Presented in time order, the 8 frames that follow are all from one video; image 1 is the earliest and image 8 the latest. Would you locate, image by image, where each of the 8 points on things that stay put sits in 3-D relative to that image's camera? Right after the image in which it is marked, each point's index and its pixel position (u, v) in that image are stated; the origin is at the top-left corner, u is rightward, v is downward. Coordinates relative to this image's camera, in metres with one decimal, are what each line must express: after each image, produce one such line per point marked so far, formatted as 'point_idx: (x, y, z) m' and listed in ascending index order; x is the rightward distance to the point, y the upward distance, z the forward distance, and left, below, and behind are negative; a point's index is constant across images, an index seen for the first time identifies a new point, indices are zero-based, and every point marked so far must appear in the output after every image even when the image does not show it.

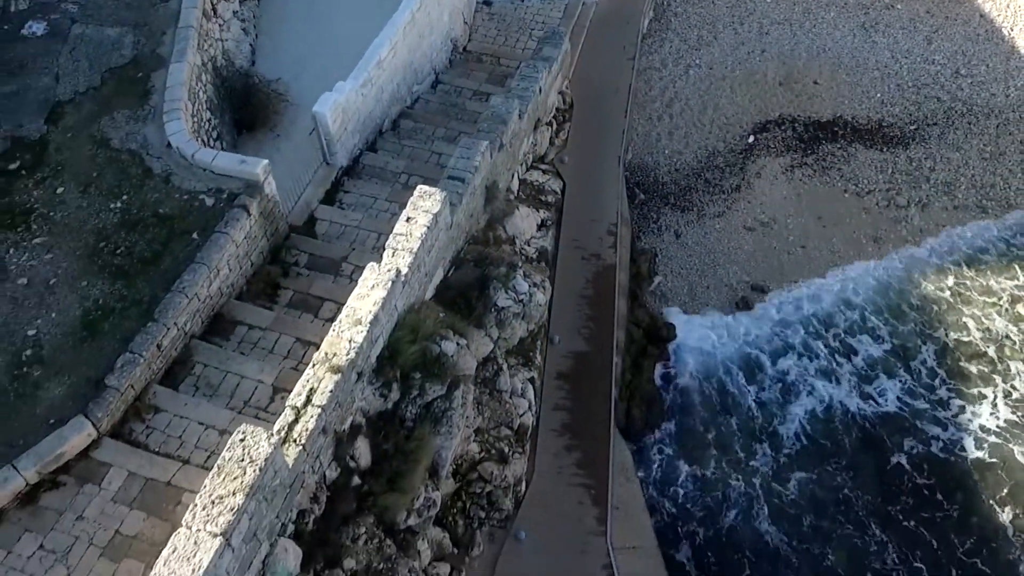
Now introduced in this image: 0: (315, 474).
0: (-1.4, -1.3, +7.7) m
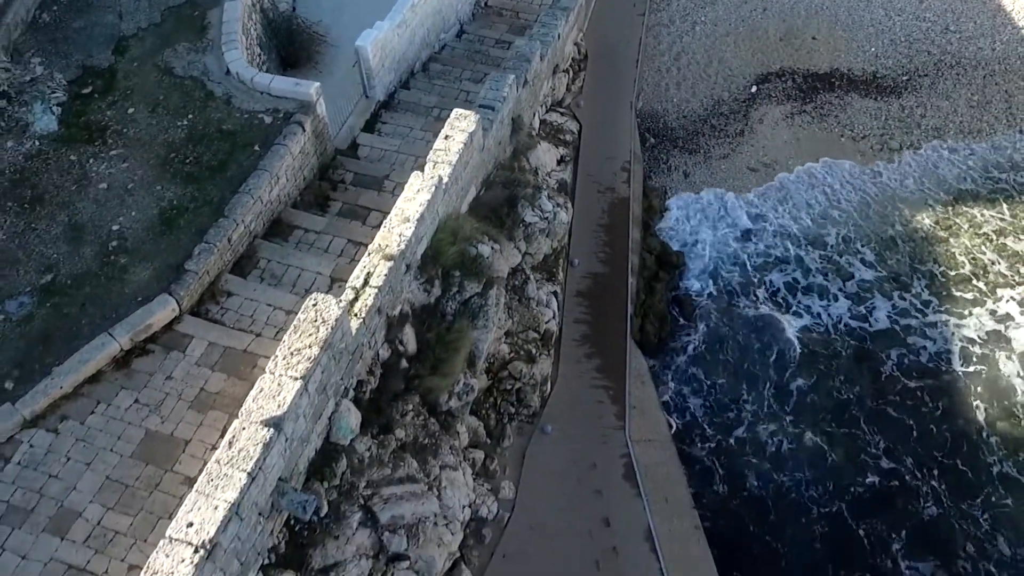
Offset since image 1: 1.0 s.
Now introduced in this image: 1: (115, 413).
0: (-1.1, -0.5, +8.7) m
1: (-2.8, -0.9, +7.7) m
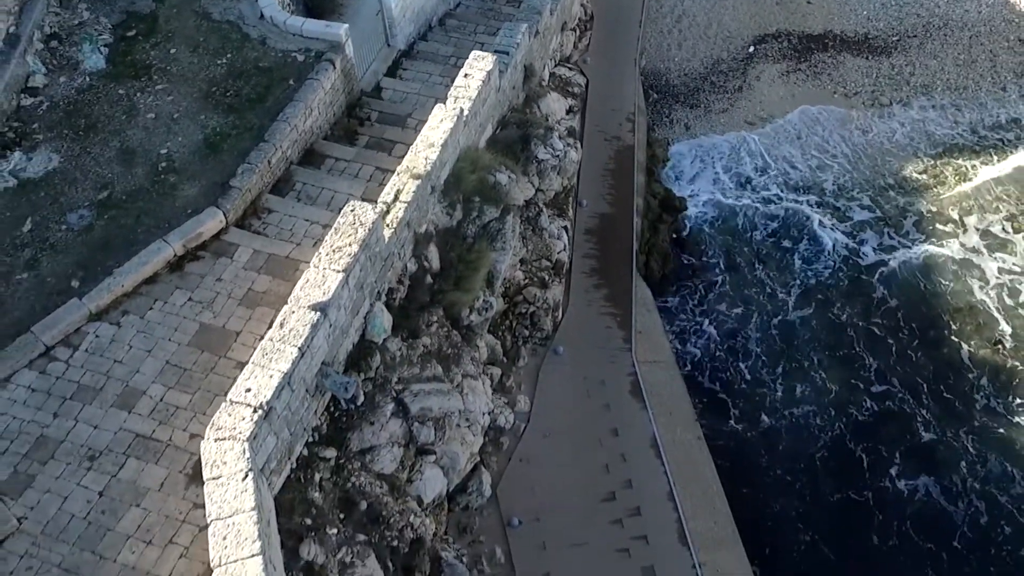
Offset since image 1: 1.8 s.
0: (-1.0, +0.2, +9.4) m
1: (-2.7, -0.2, +8.5) m
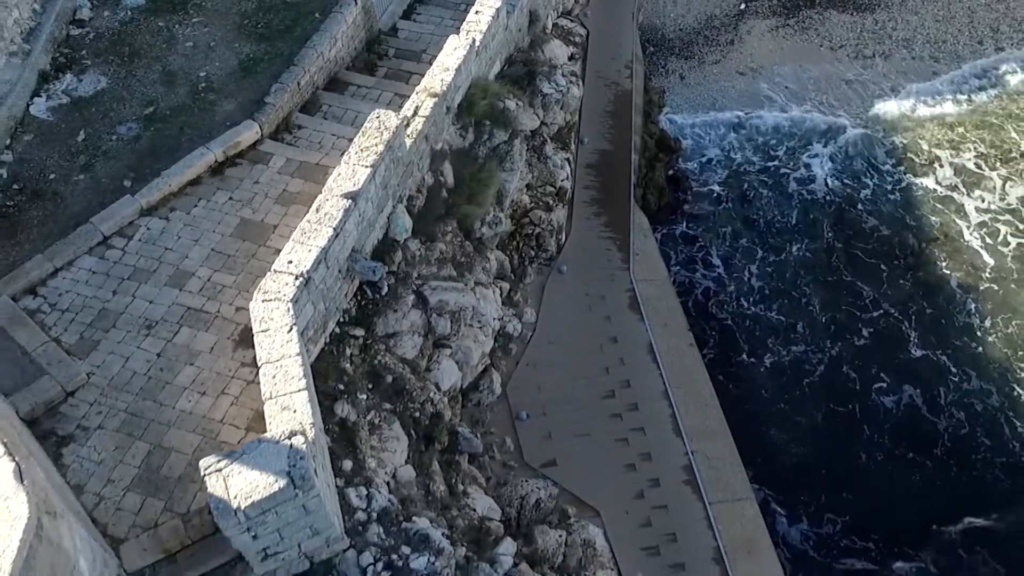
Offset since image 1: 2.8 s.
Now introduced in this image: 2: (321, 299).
0: (-0.9, +1.1, +10.4) m
1: (-2.6, +0.7, +9.4) m
2: (-1.5, -0.1, +8.5) m
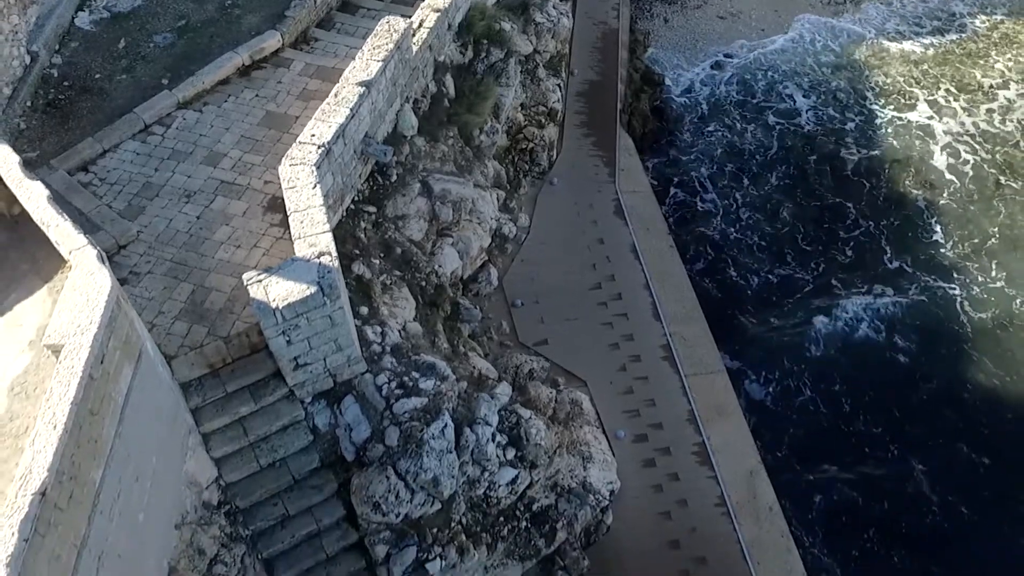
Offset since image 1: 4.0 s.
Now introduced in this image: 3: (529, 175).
0: (-0.9, +2.2, +11.5) m
1: (-2.6, +1.8, +10.6) m
2: (-1.6, +1.0, +9.7) m
3: (+0.2, +1.4, +13.6) m
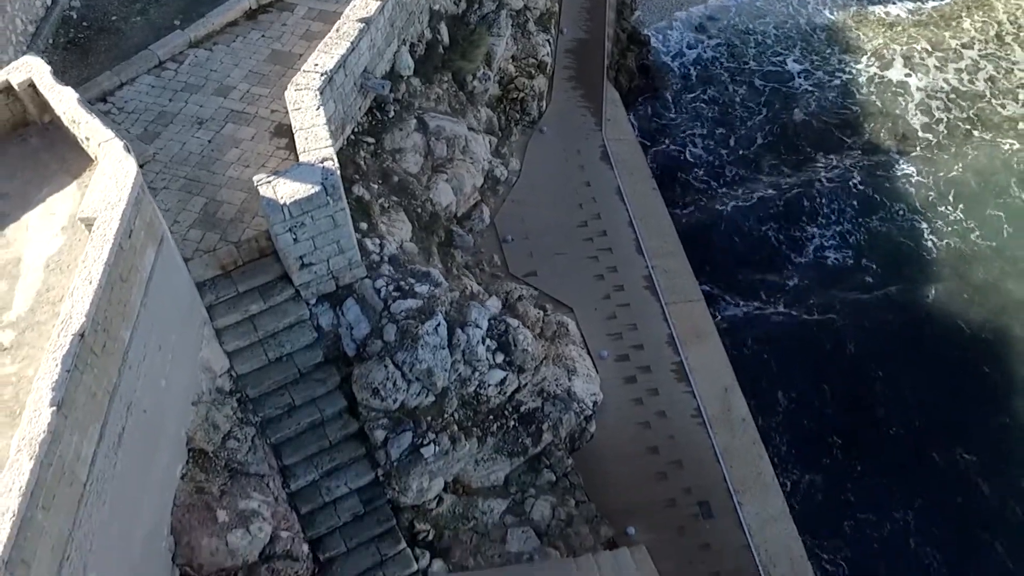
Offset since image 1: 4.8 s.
0: (-1.0, +3.0, +12.3) m
1: (-2.8, +2.6, +11.4) m
2: (-1.7, +1.8, +10.4) m
3: (+0.1, +2.2, +14.3) m
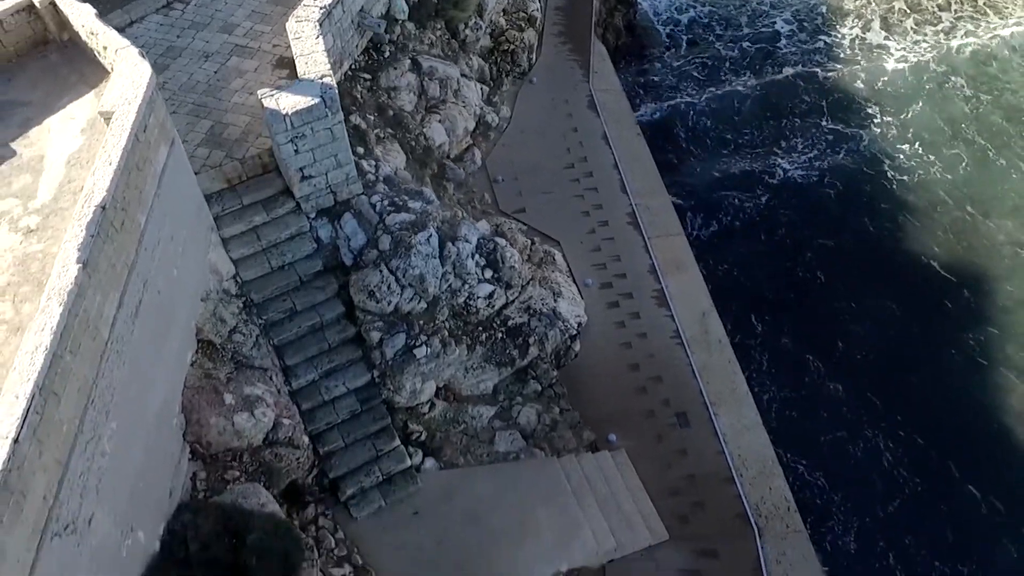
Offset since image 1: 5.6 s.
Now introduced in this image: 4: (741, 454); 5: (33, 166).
0: (-1.2, +3.8, +12.9) m
1: (-2.9, +3.4, +12.0) m
2: (-1.8, +2.6, +11.0) m
3: (0.0, +3.0, +14.9) m
4: (+2.3, -1.7, +10.9) m
5: (-3.5, +0.9, +7.9) m
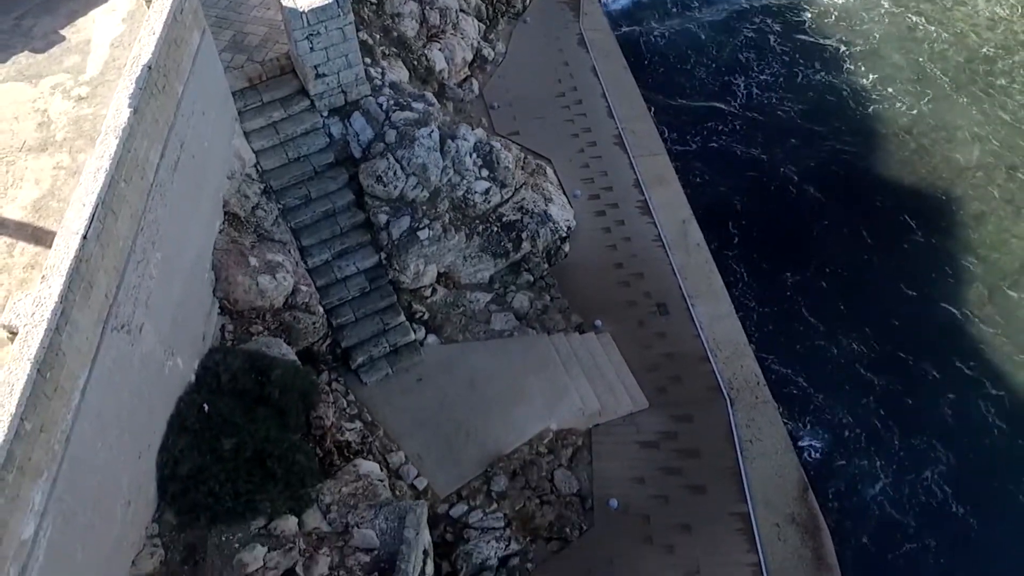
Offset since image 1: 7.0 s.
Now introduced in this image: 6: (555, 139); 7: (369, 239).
0: (-1.2, +4.9, +14.0) m
1: (-2.9, +4.4, +13.0) m
2: (-1.8, +3.7, +12.1) m
3: (-0.1, +4.0, +16.0) m
4: (+2.2, -0.6, +11.9) m
5: (-3.6, +2.0, +8.9) m
6: (+0.6, +2.0, +14.2) m
7: (-1.4, +0.5, +10.7) m
